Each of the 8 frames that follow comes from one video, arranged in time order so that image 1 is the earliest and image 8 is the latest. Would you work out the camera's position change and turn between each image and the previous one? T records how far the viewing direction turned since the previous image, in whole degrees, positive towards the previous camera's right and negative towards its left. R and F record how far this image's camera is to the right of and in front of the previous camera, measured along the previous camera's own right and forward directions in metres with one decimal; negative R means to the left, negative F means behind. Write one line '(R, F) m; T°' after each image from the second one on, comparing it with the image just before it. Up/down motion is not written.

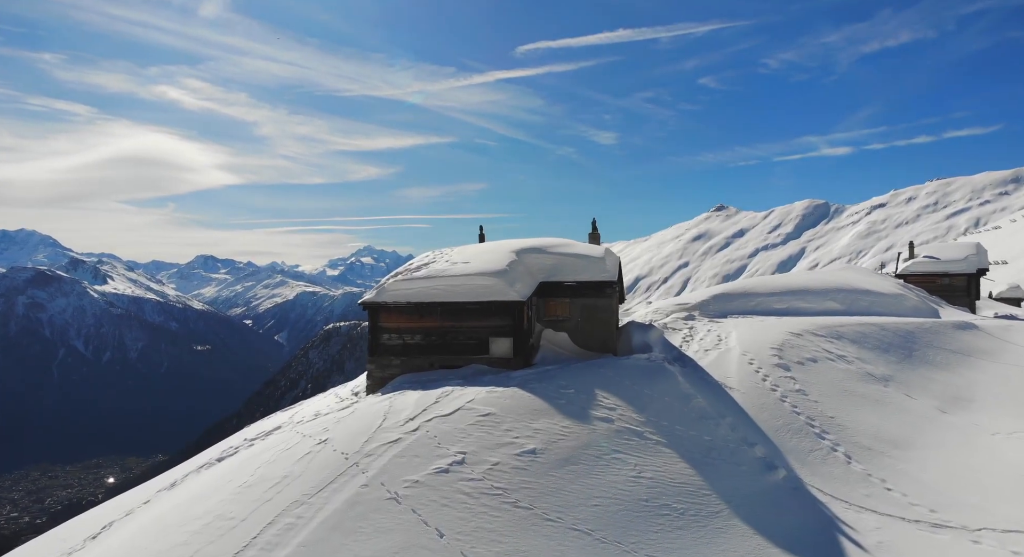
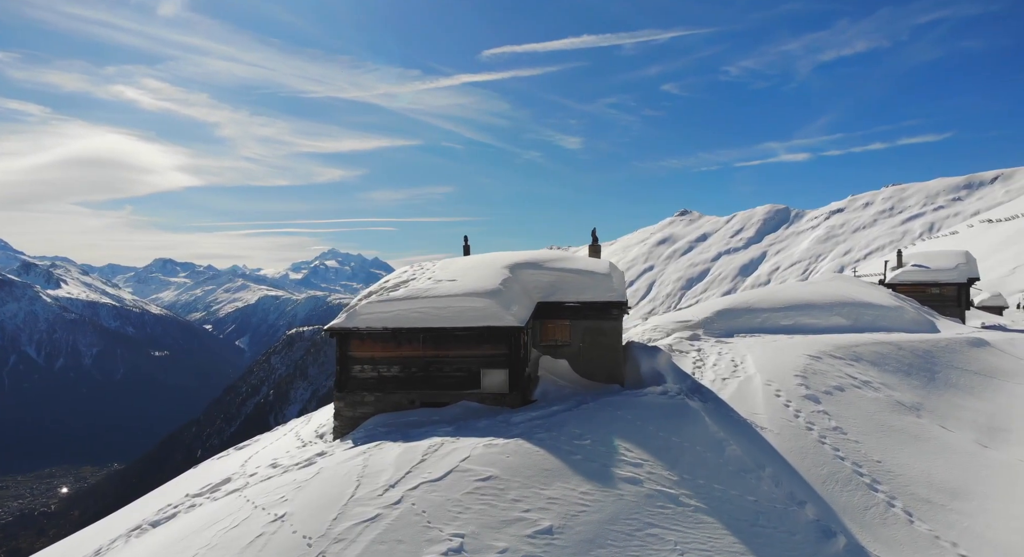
(-0.7, +3.0) m; +3°
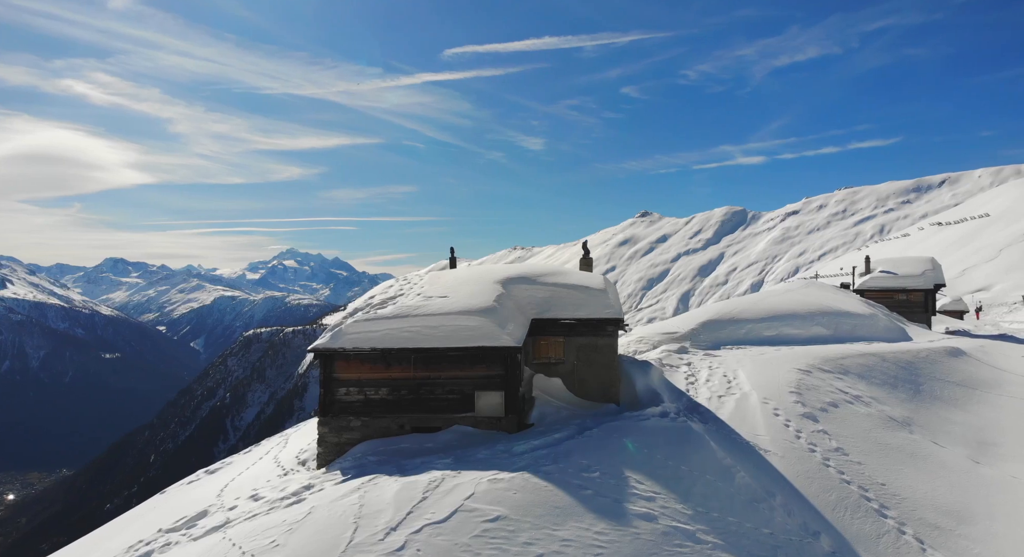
(-0.8, +0.8) m; +3°
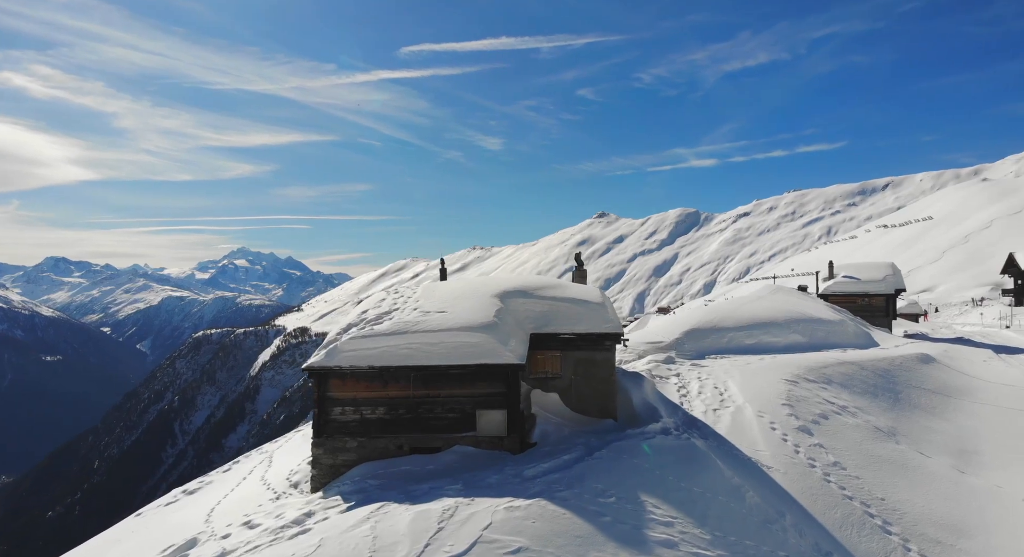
(-1.1, +0.5) m; +4°
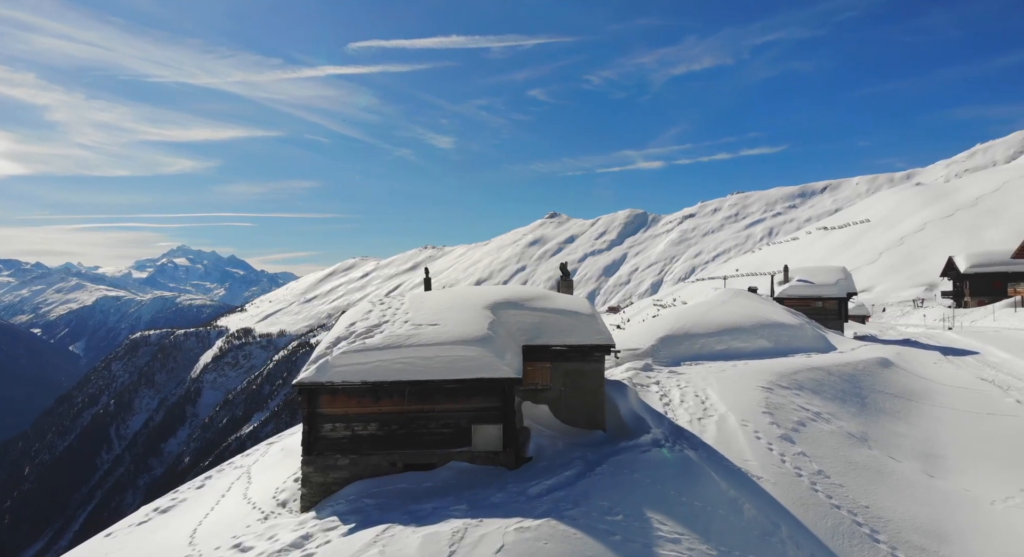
(-1.1, +0.2) m; +4°
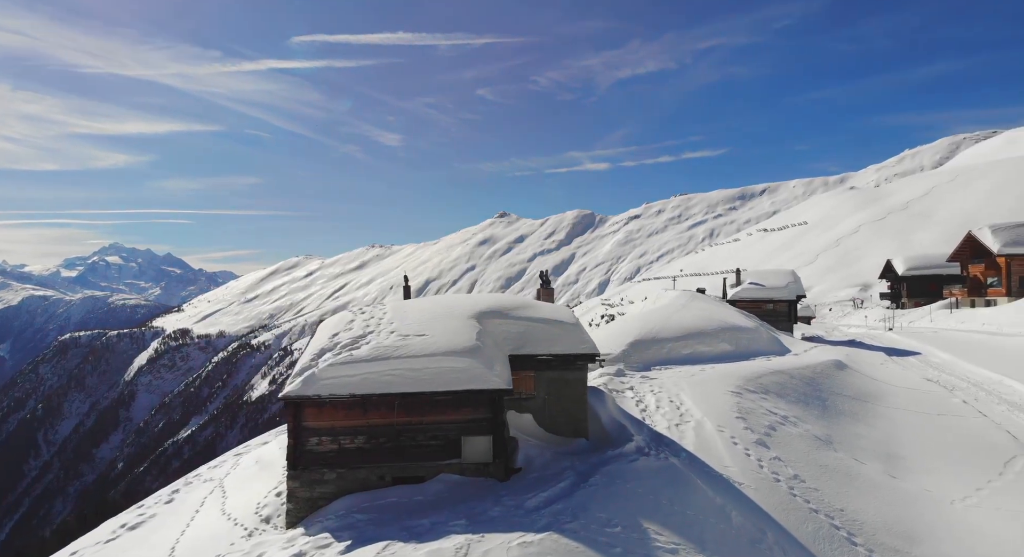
(-1.0, +0.1) m; +5°
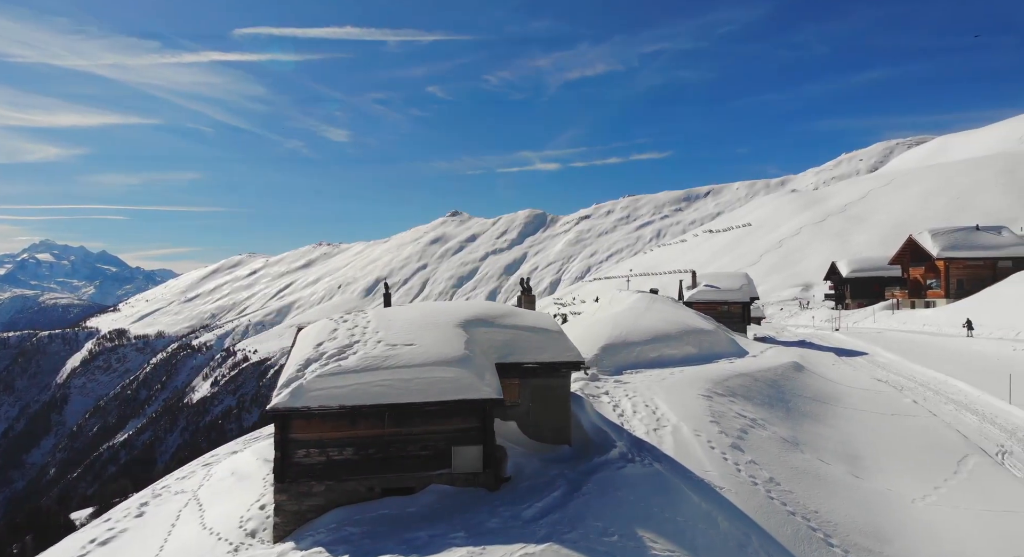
(-1.0, 0.0) m; +4°
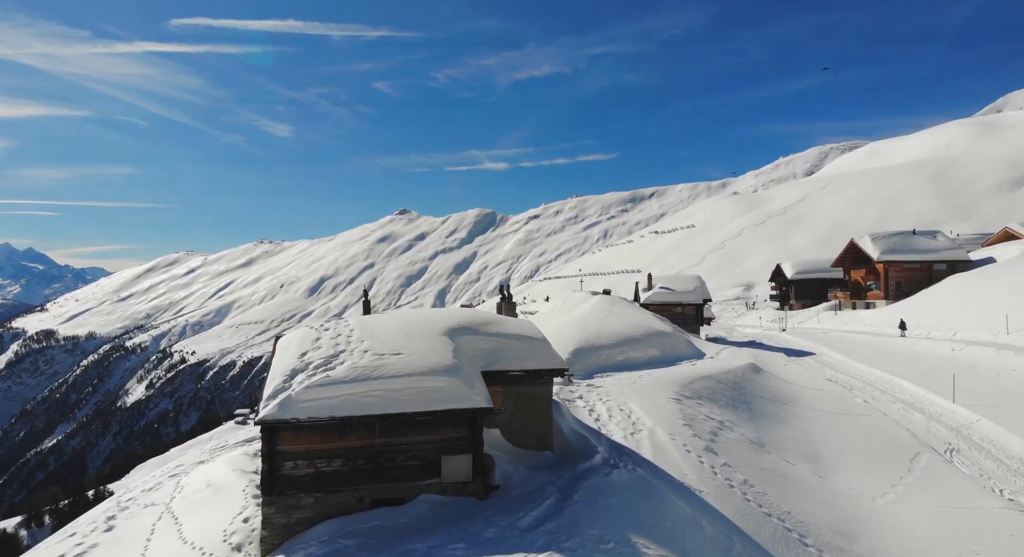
(-1.0, -0.1) m; +5°
